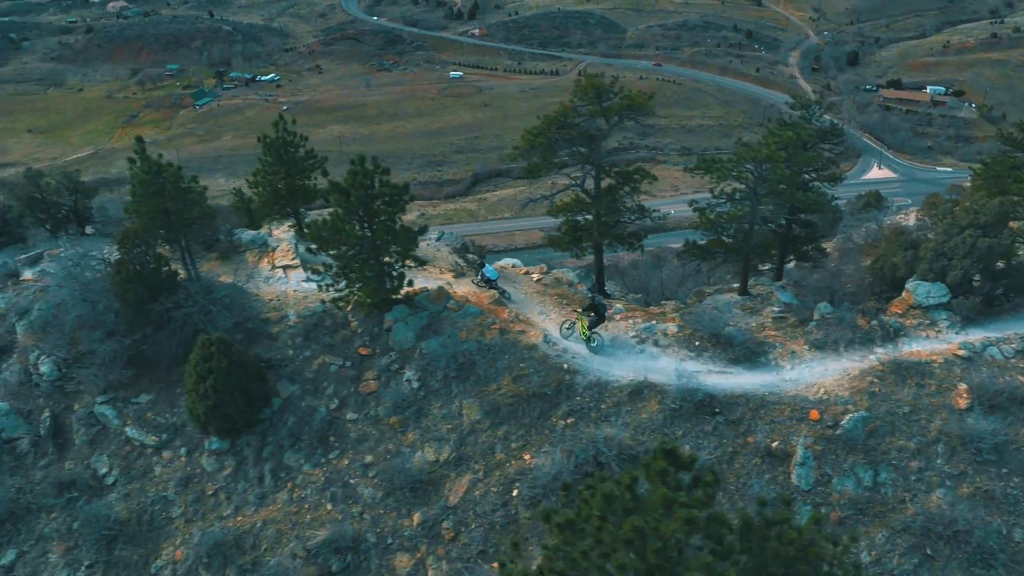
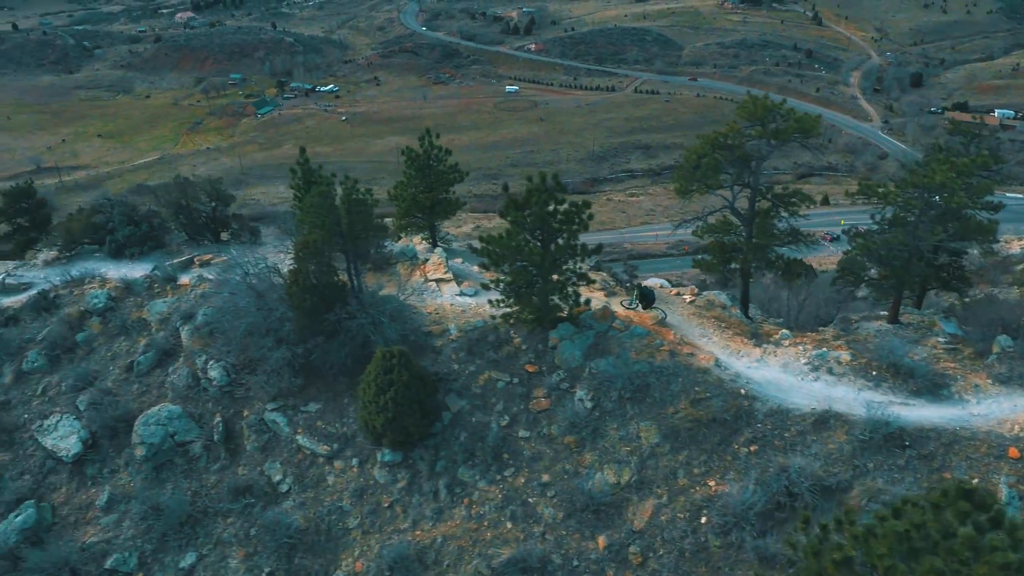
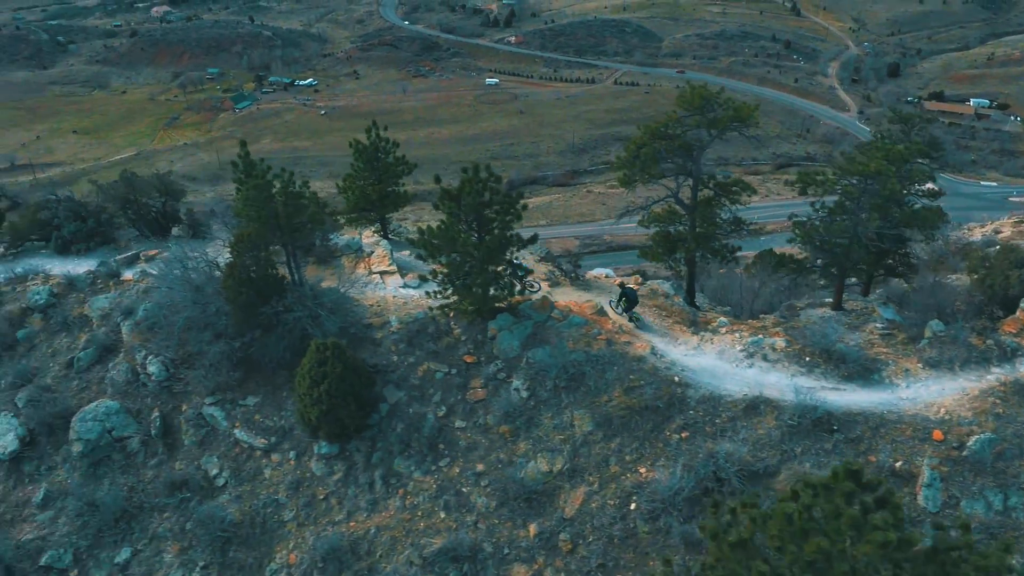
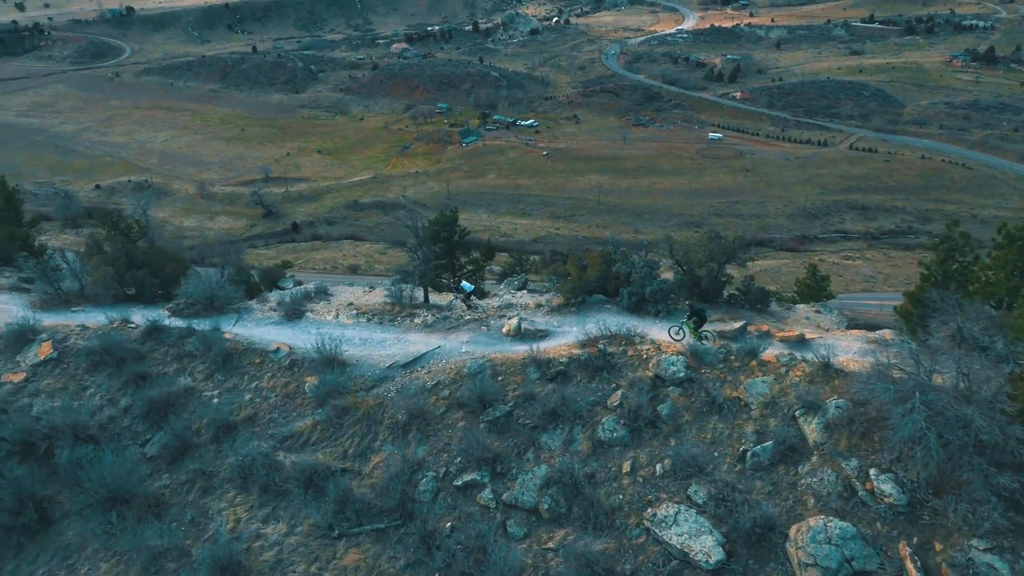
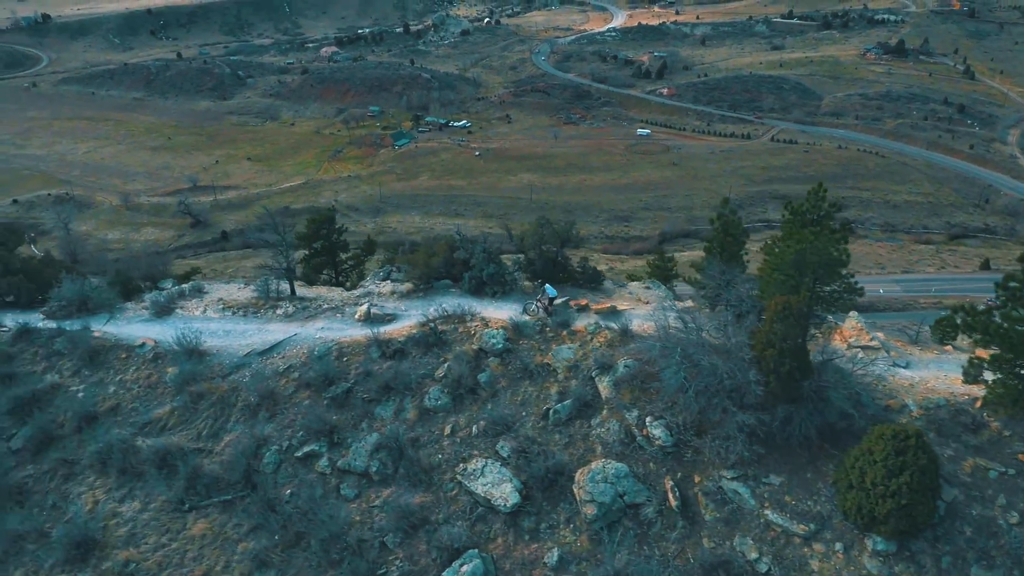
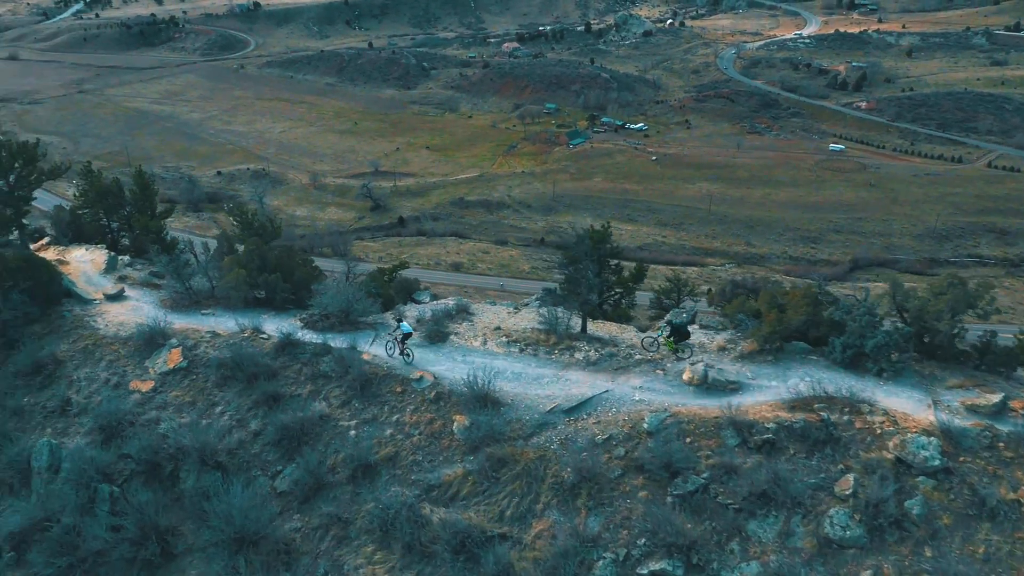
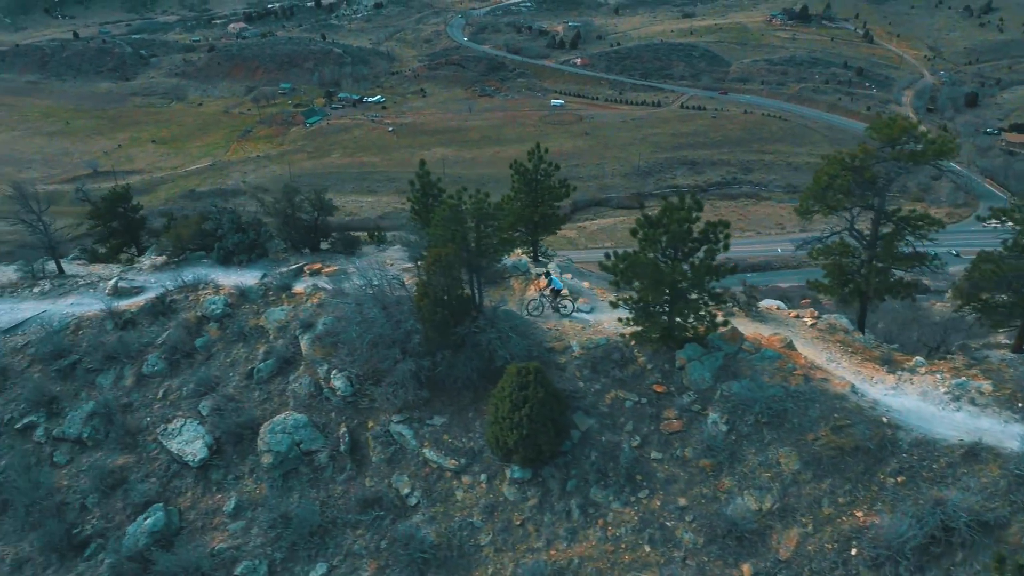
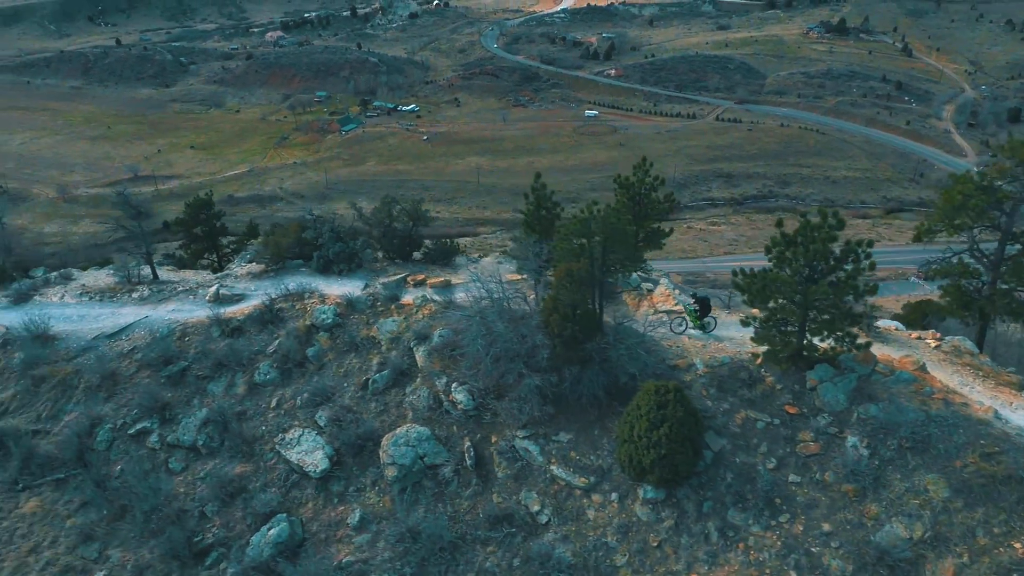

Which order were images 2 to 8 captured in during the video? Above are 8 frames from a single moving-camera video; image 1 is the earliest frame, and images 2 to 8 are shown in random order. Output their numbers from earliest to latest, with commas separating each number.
3, 2, 7, 8, 5, 4, 6
